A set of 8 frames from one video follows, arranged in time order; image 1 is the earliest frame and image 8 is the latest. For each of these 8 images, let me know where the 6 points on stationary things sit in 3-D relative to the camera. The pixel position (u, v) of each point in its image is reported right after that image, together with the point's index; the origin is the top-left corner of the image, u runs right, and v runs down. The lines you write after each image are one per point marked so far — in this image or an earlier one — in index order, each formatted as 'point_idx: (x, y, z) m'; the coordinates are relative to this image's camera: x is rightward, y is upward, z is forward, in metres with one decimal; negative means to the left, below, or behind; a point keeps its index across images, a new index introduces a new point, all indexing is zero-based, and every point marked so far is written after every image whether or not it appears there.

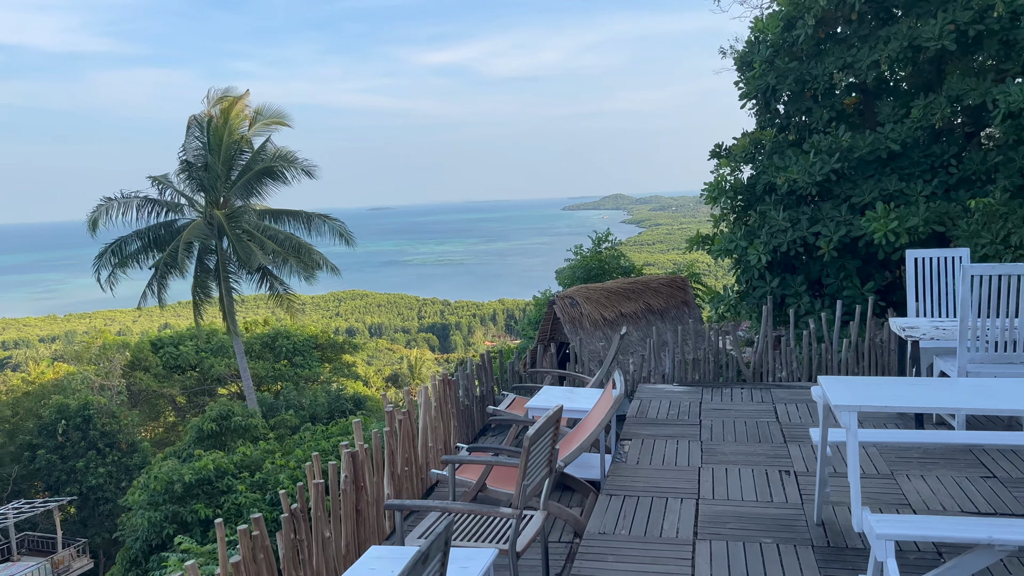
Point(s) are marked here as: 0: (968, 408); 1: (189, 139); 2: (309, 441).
0: (+1.2, -0.3, +2.0) m
1: (-6.8, +3.1, +16.8) m
2: (-3.0, -2.3, +12.0) m
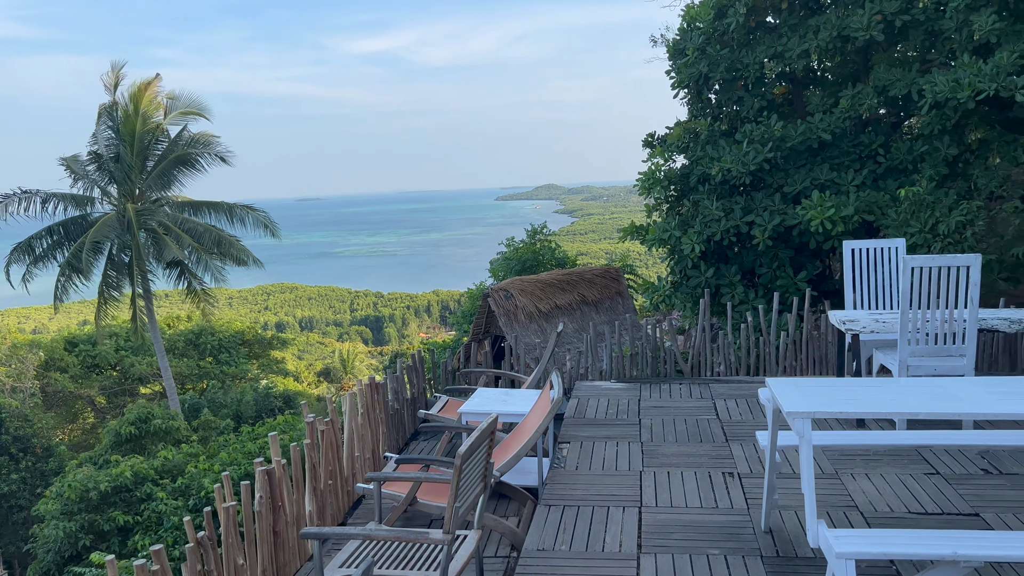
0: (+1.0, -0.3, +1.9) m
1: (-8.2, +3.2, +16.0) m
2: (-4.0, -2.2, +11.5) m
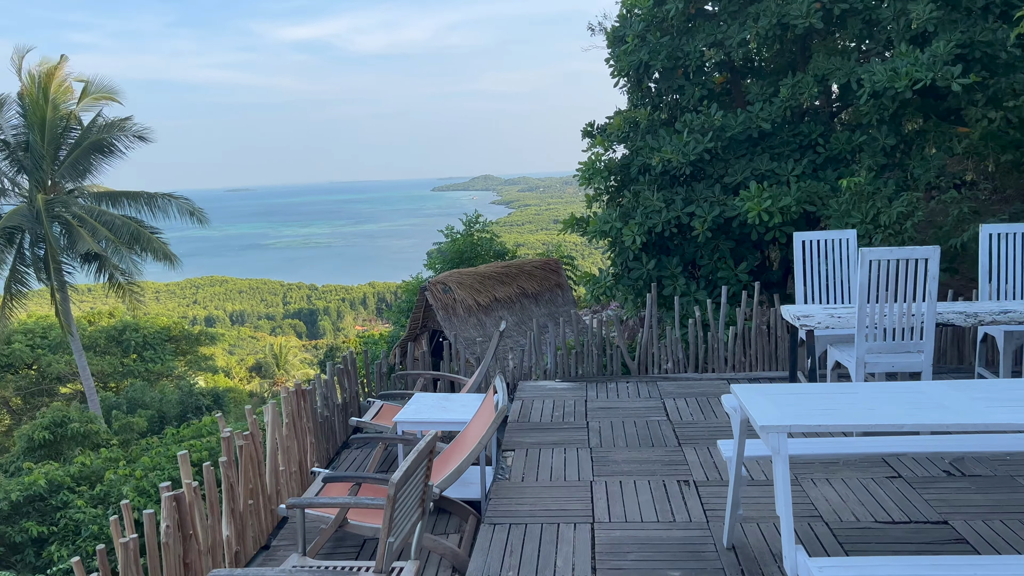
0: (+0.9, -0.3, +1.7) m
1: (-9.4, +3.2, +15.0) m
2: (-4.8, -2.2, +10.9) m
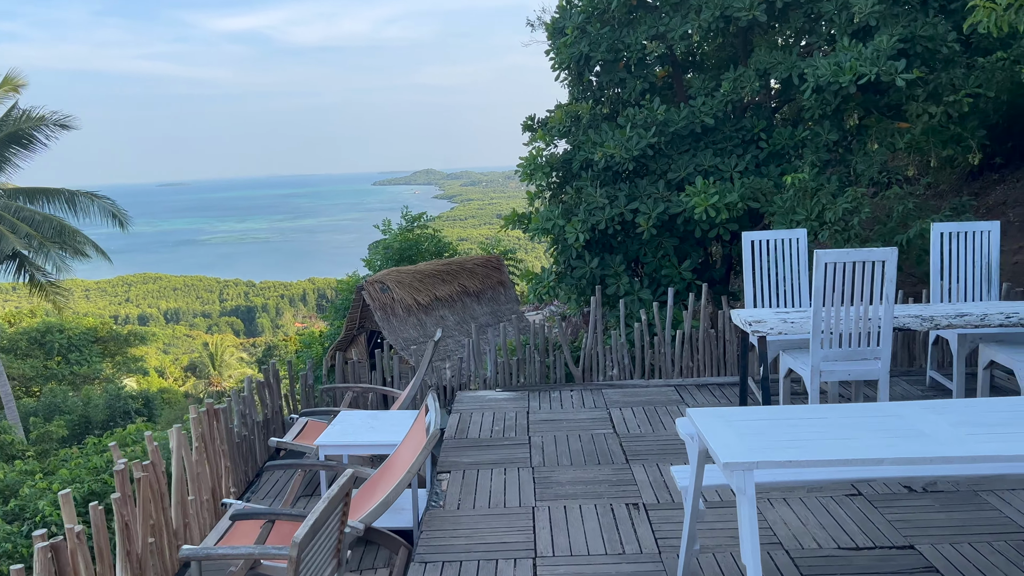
0: (+0.7, -0.3, +1.5) m
1: (-10.5, +3.2, +14.0) m
2: (-5.6, -2.2, +10.3) m
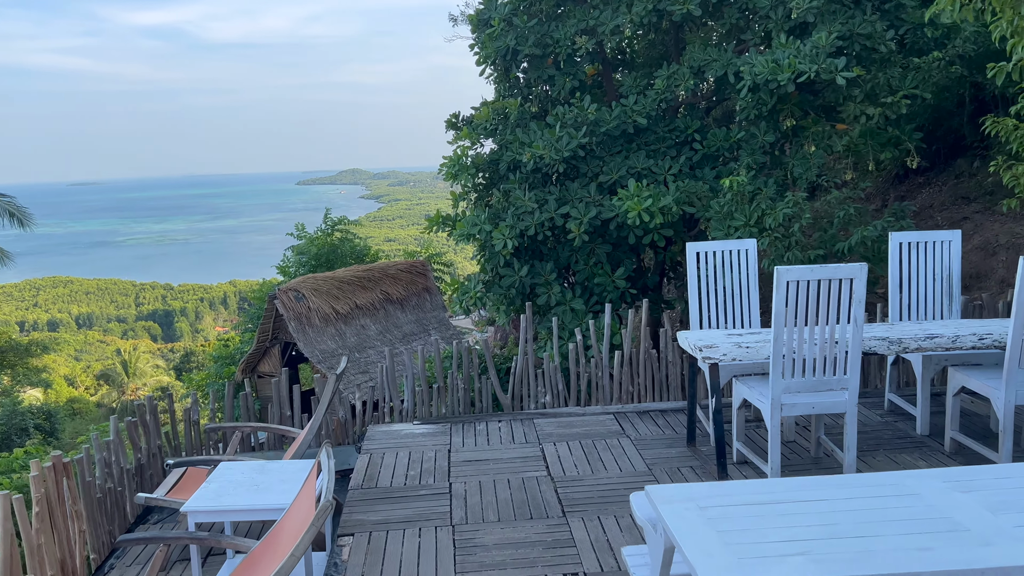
0: (+0.6, -0.4, +1.1) m
1: (-11.7, +3.0, +12.5) m
2: (-6.5, -2.3, +9.3) m
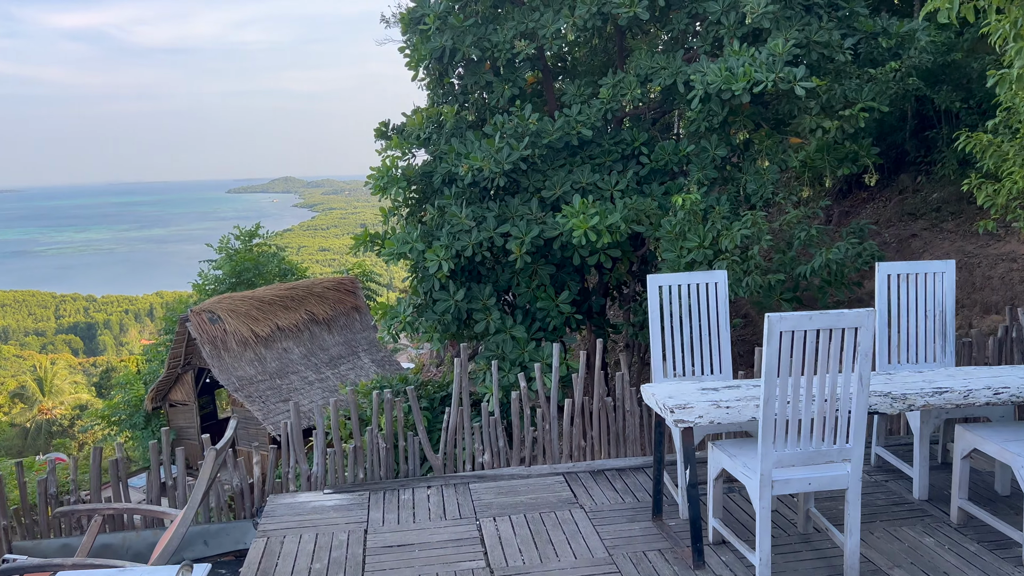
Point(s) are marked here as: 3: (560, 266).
0: (+0.5, -0.5, +0.6) m
1: (-12.7, +2.7, +11.1) m
2: (-7.1, -2.5, +8.2) m
3: (+0.4, +0.2, +5.8) m
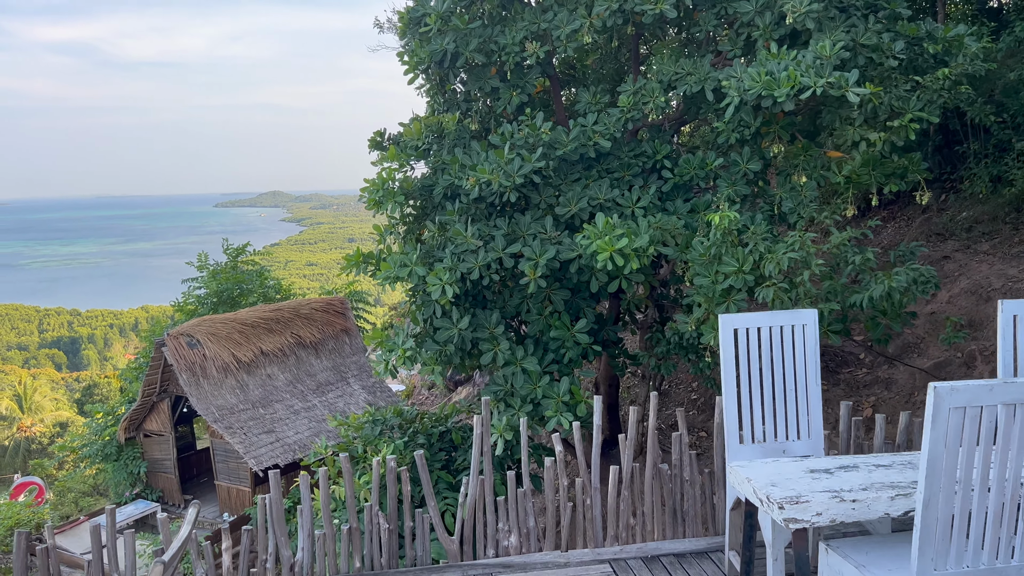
0: (+0.7, -0.6, +0.1) m
1: (-12.7, +2.5, +10.4) m
2: (-7.1, -2.7, +7.5) m
3: (+0.4, 0.0, +5.3) m
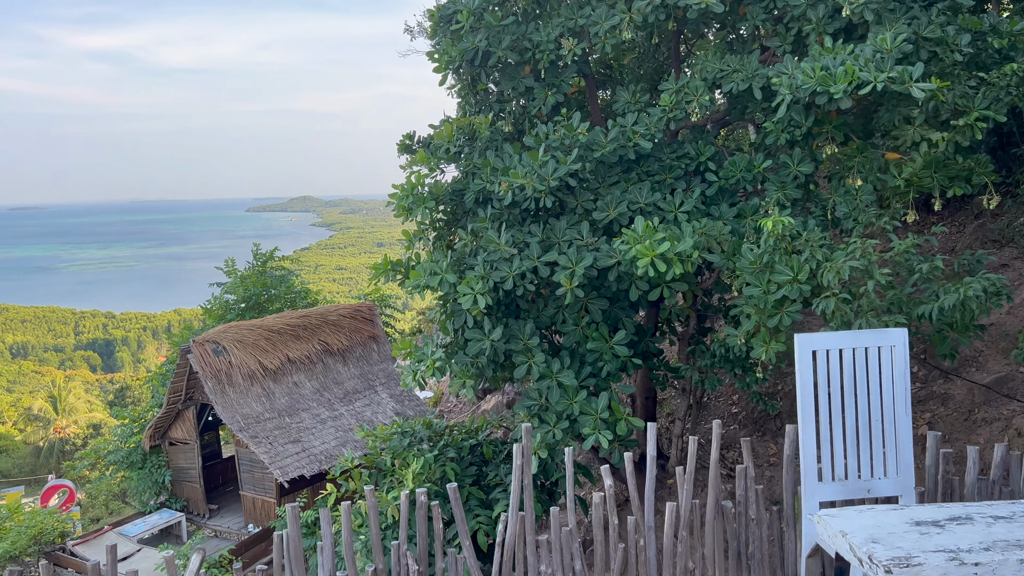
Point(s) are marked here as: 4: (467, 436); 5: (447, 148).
0: (+0.7, -0.6, -0.2) m
1: (-12.2, +2.5, +10.6) m
2: (-6.8, -2.8, +7.5) m
3: (+0.6, -0.1, +5.0) m
4: (-0.3, -0.9, +4.6) m
5: (-0.4, +1.0, +5.4) m
